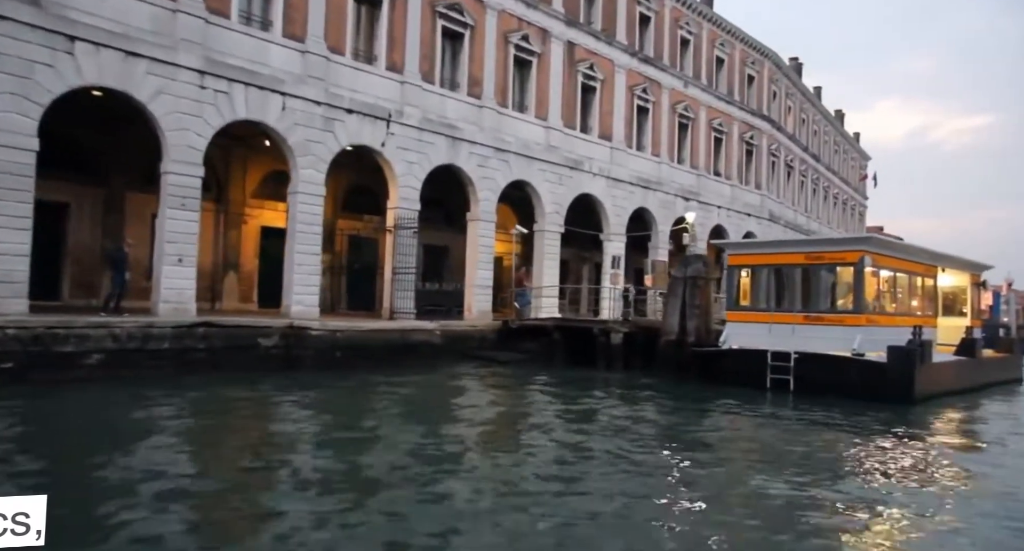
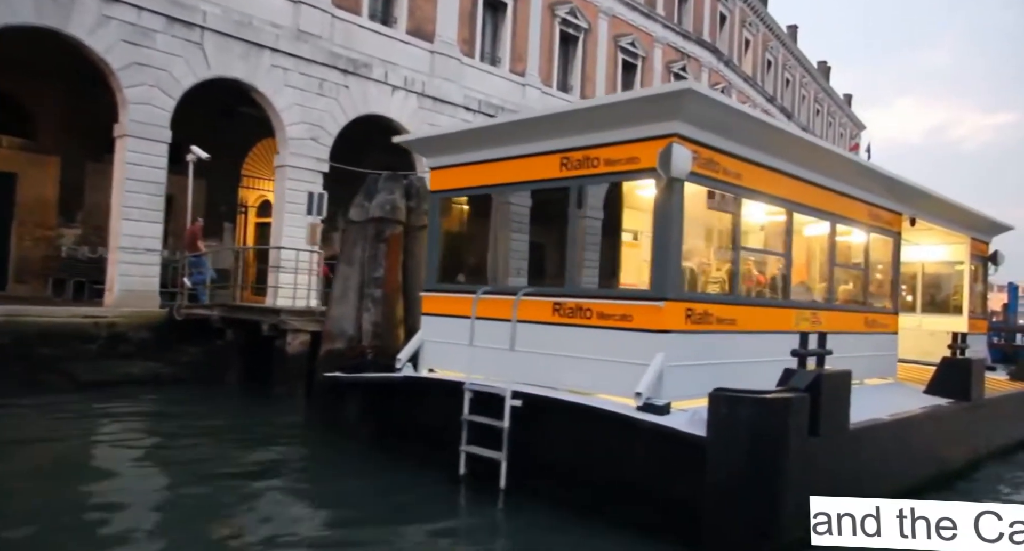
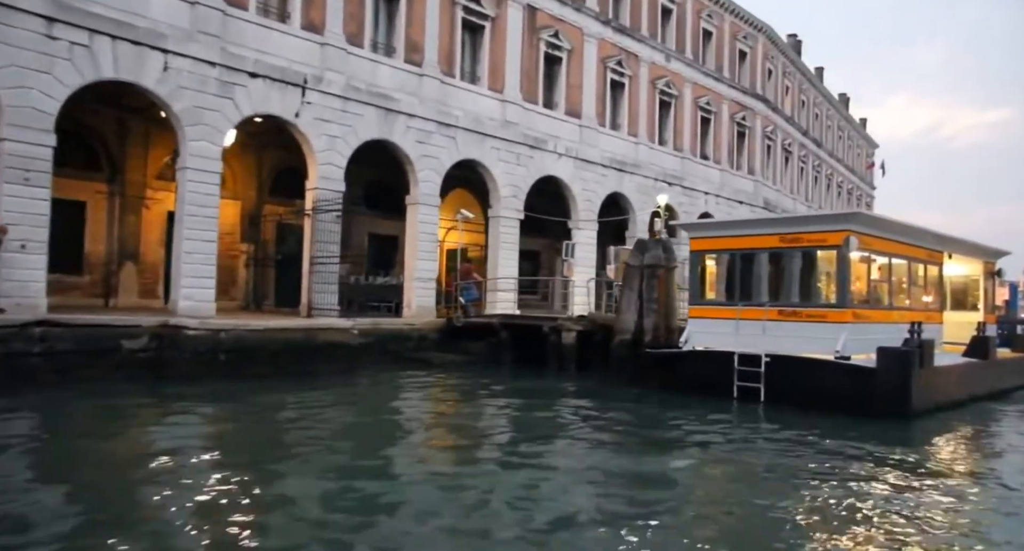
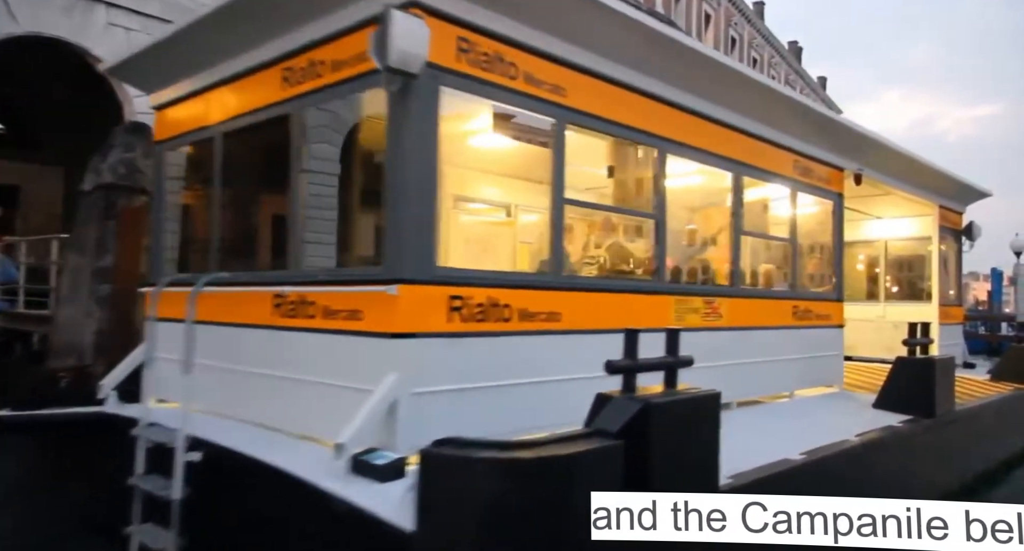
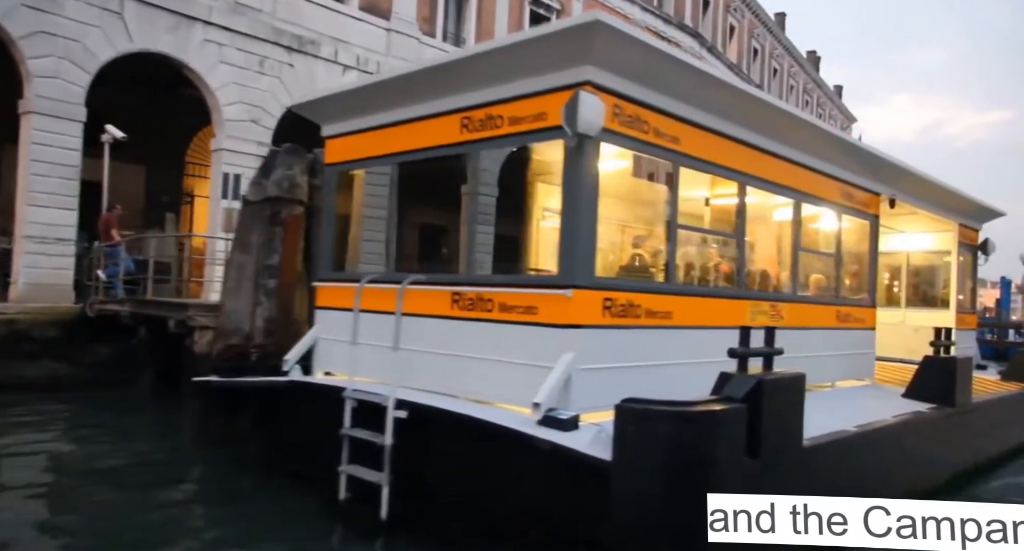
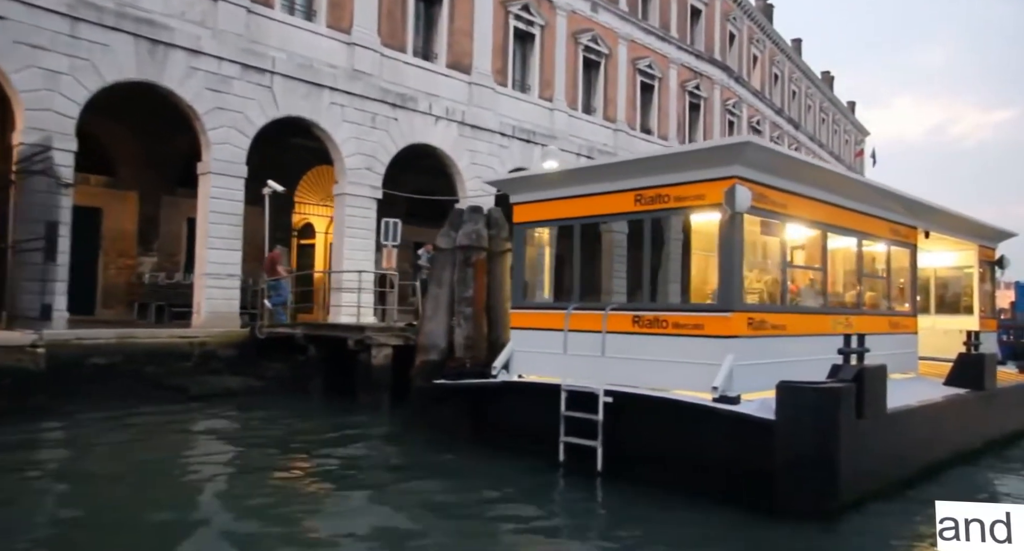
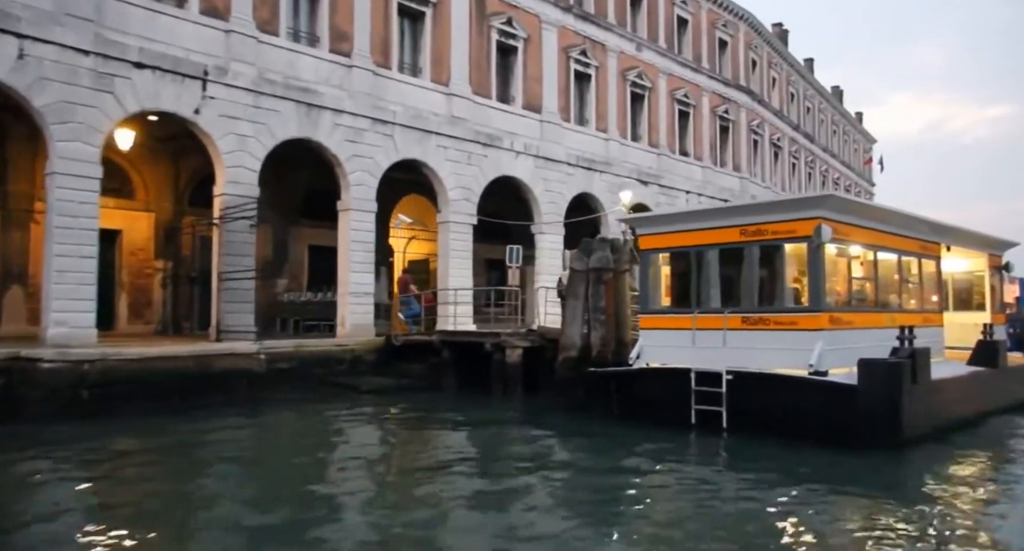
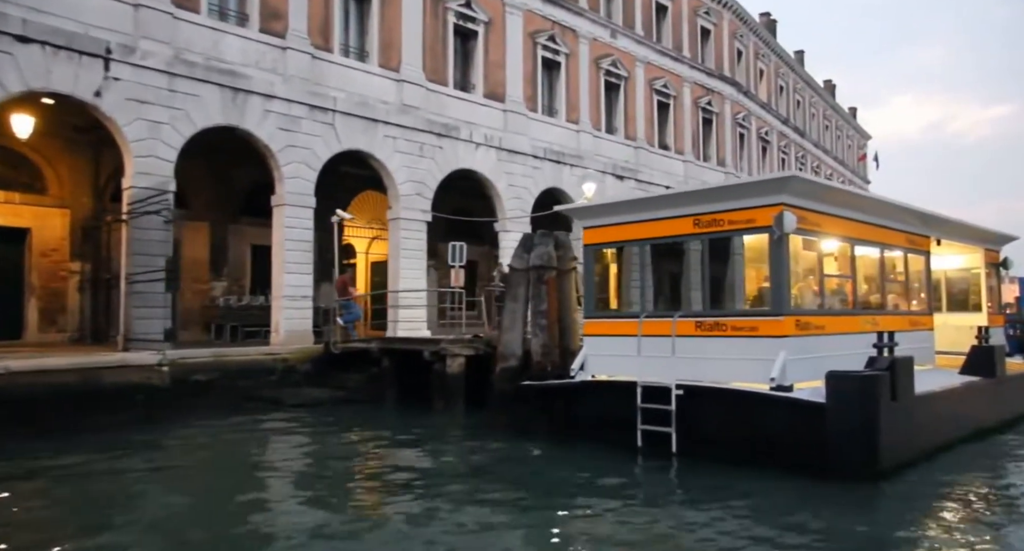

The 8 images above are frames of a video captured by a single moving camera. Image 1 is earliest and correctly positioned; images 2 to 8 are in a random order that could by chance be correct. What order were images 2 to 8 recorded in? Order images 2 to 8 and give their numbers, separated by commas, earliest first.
3, 7, 8, 6, 2, 5, 4
